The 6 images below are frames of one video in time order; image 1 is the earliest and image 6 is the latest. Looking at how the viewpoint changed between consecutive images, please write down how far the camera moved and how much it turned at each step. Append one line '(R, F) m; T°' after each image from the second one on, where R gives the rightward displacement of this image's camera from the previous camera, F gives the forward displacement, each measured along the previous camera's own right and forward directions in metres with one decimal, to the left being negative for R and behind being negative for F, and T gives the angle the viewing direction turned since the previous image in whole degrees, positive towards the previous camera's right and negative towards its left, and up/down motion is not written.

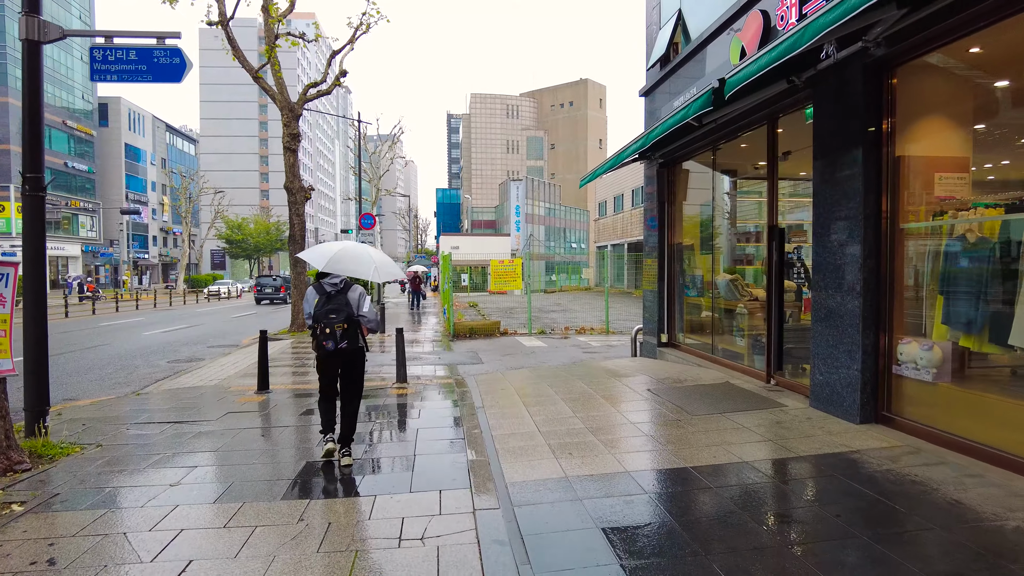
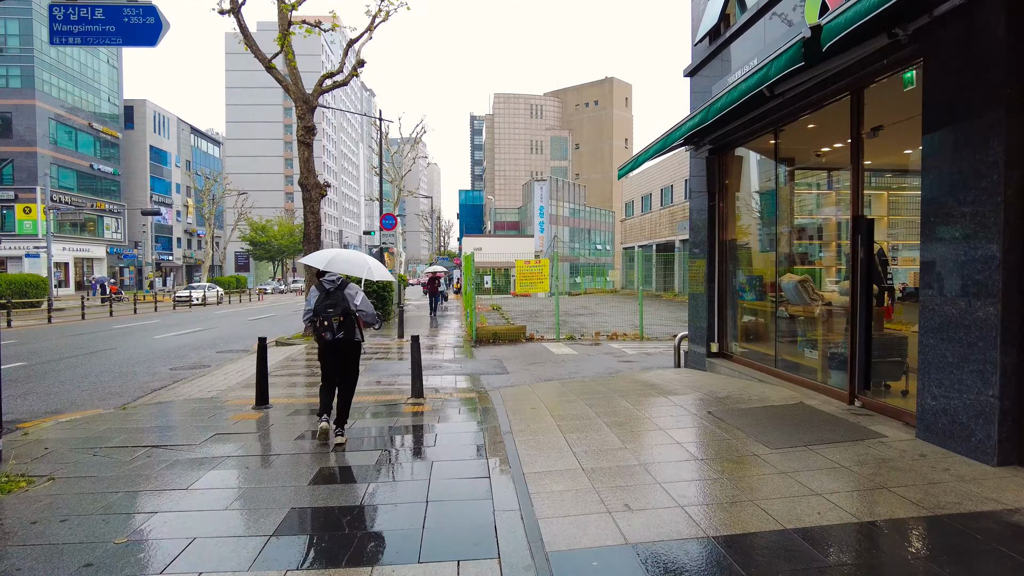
(-0.1, +1.0) m; -2°
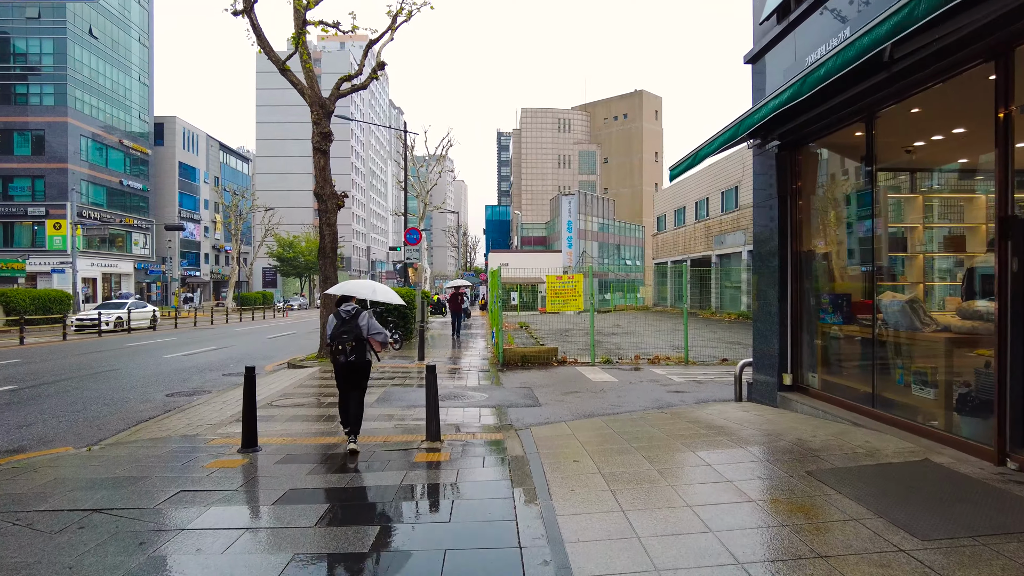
(-0.1, +1.2) m; -2°
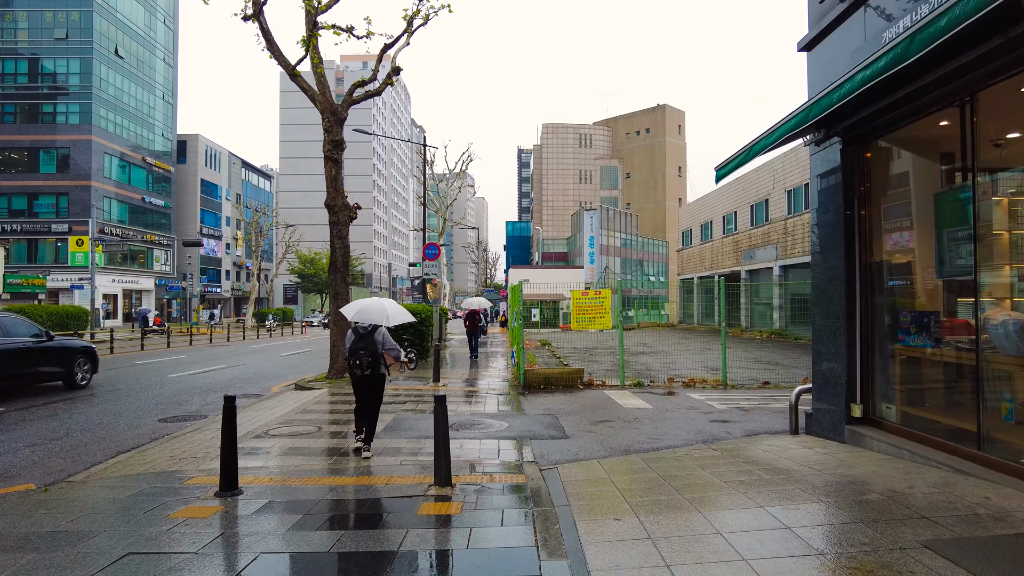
(0.0, +0.9) m; -2°
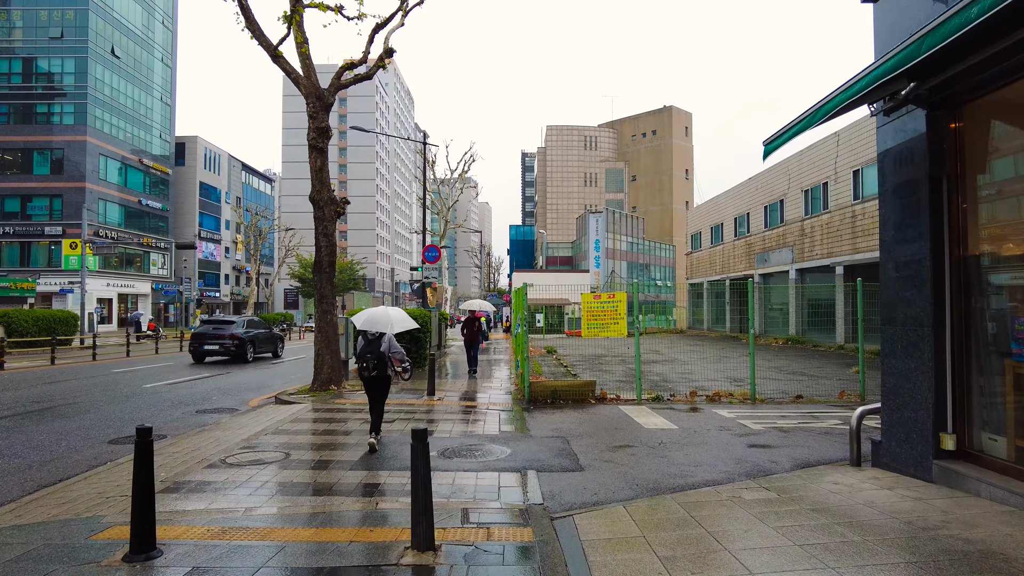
(0.0, +1.2) m; 0°
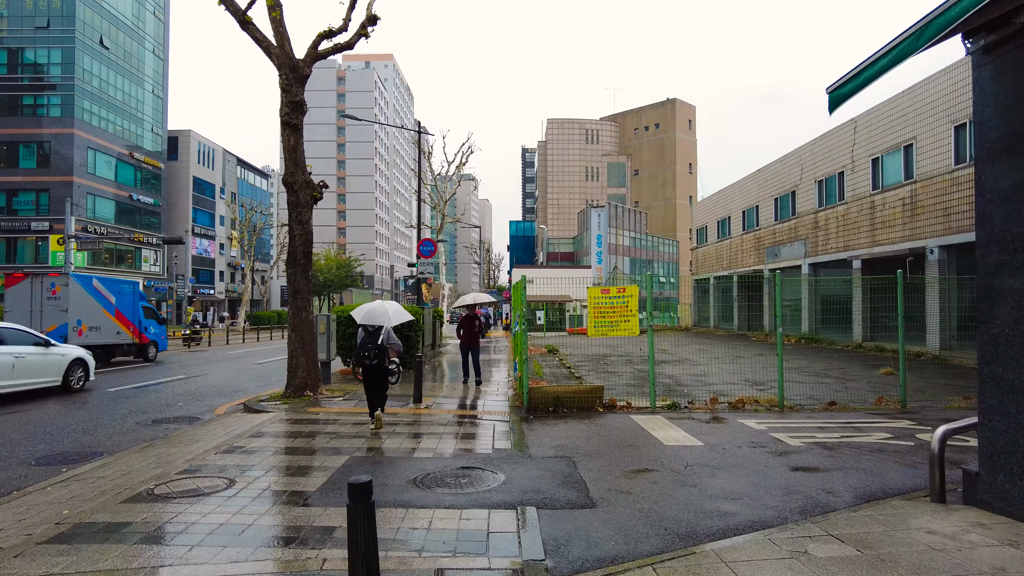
(+0.1, +1.2) m; 0°
